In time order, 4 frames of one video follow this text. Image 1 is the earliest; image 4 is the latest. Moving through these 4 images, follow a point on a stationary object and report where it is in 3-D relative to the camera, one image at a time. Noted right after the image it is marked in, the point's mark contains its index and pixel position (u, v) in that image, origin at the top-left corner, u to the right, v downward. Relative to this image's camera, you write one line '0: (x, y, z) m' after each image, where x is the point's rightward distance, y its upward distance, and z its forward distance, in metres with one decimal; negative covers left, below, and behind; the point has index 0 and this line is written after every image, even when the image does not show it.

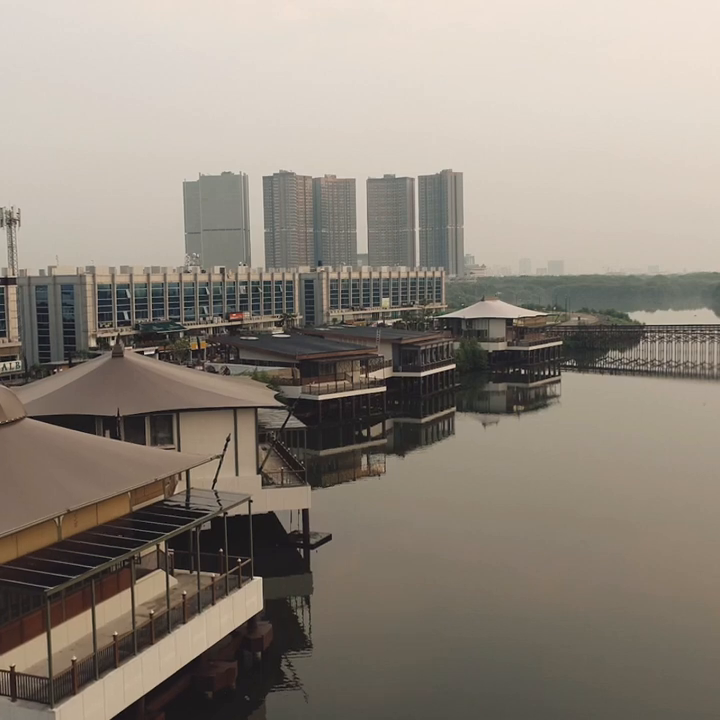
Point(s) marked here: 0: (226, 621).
0: (-1.8, -3.4, +11.9) m
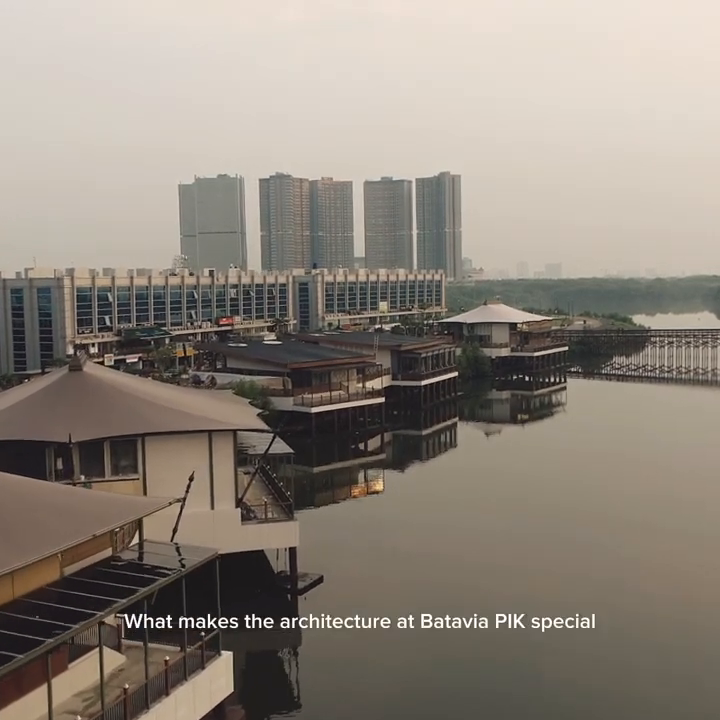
0: (-1.8, -3.7, +9.4) m
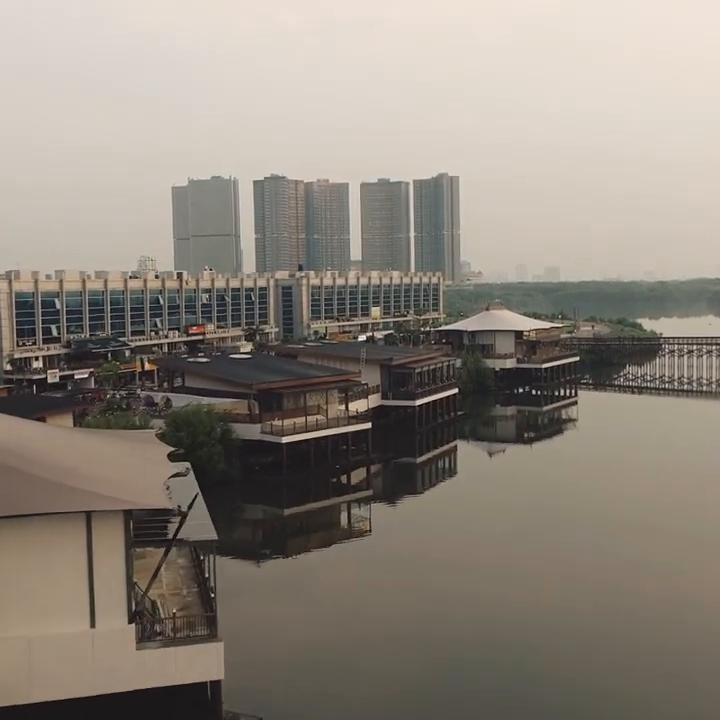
0: (-2.3, -4.1, +4.2) m
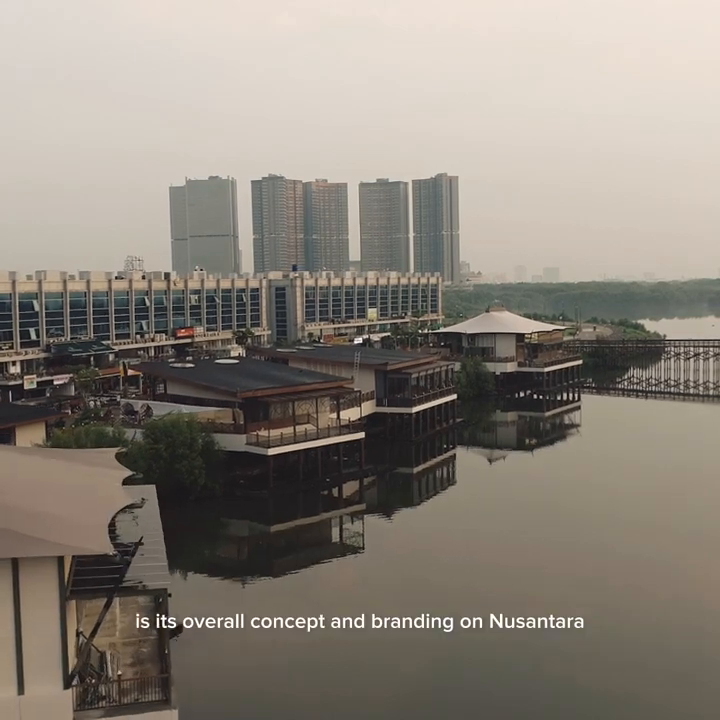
0: (-2.5, -4.3, +2.6) m
